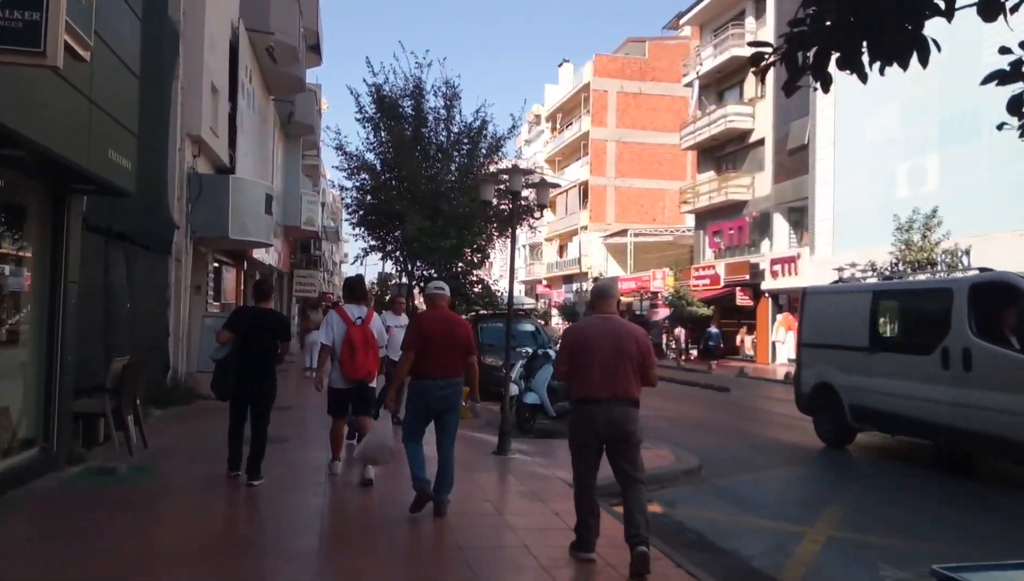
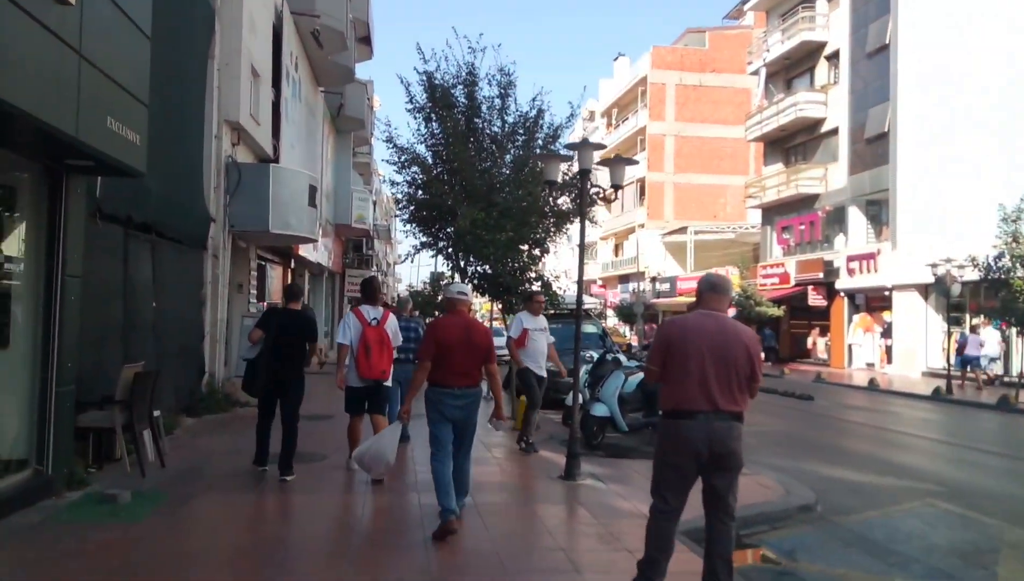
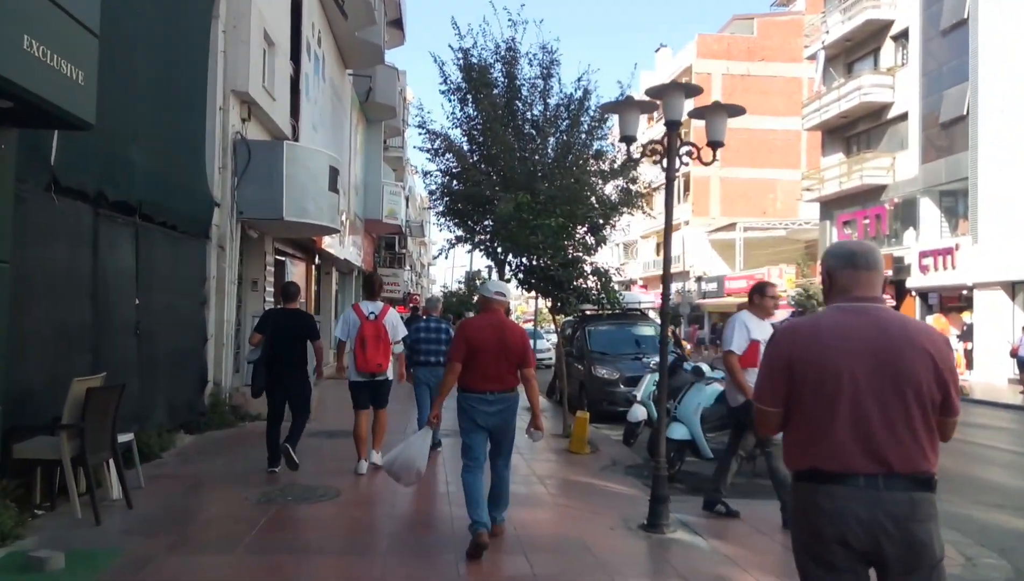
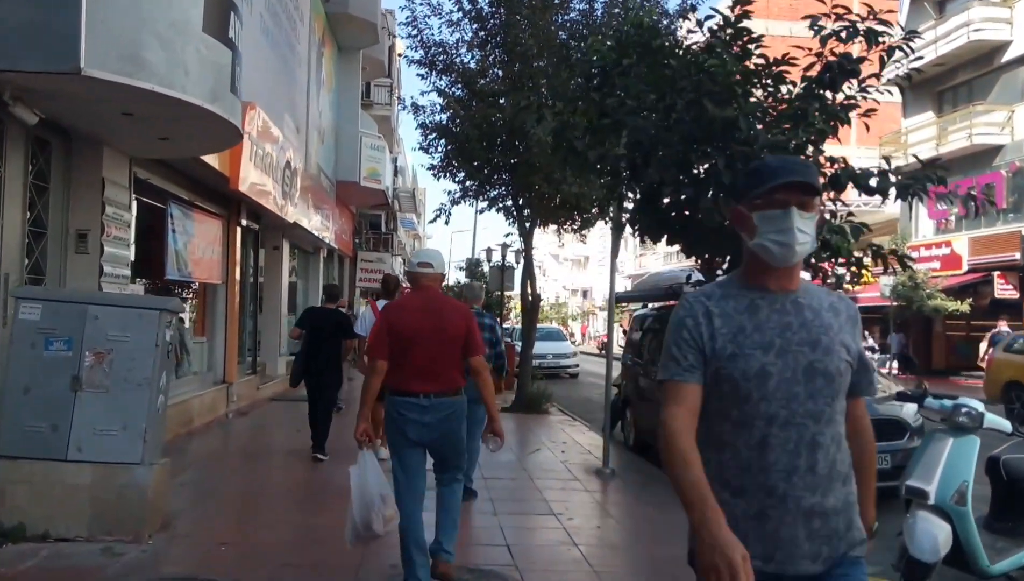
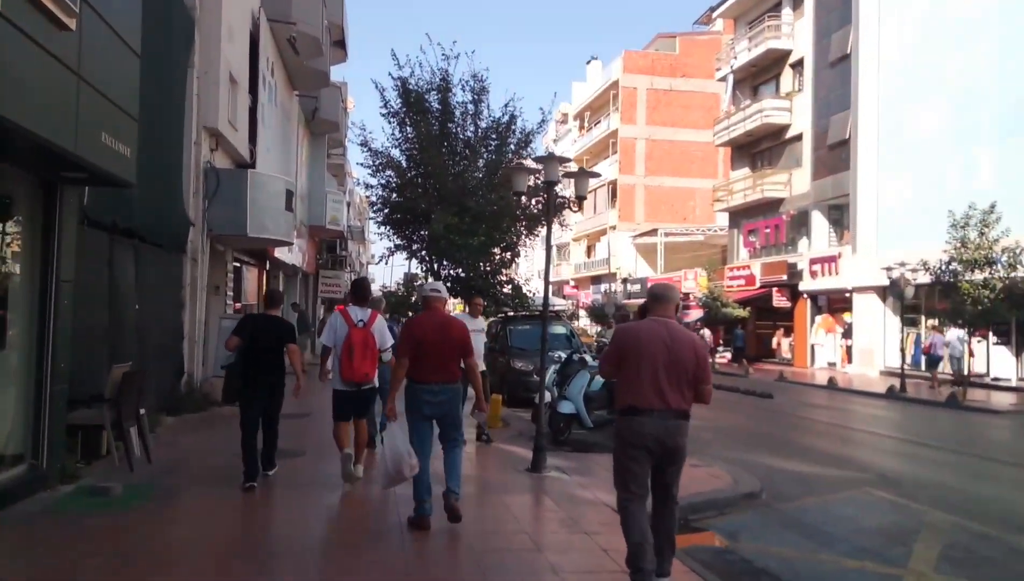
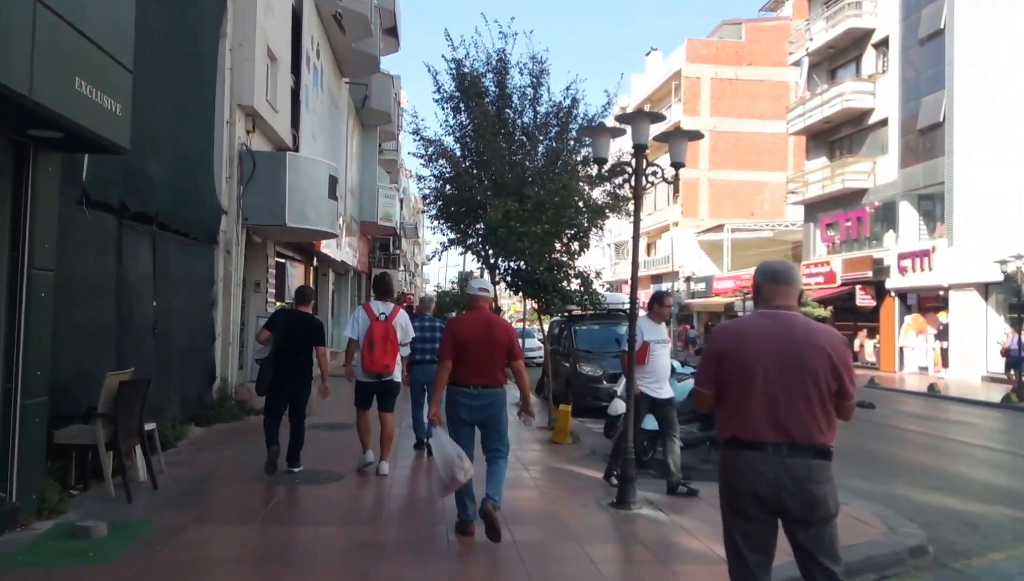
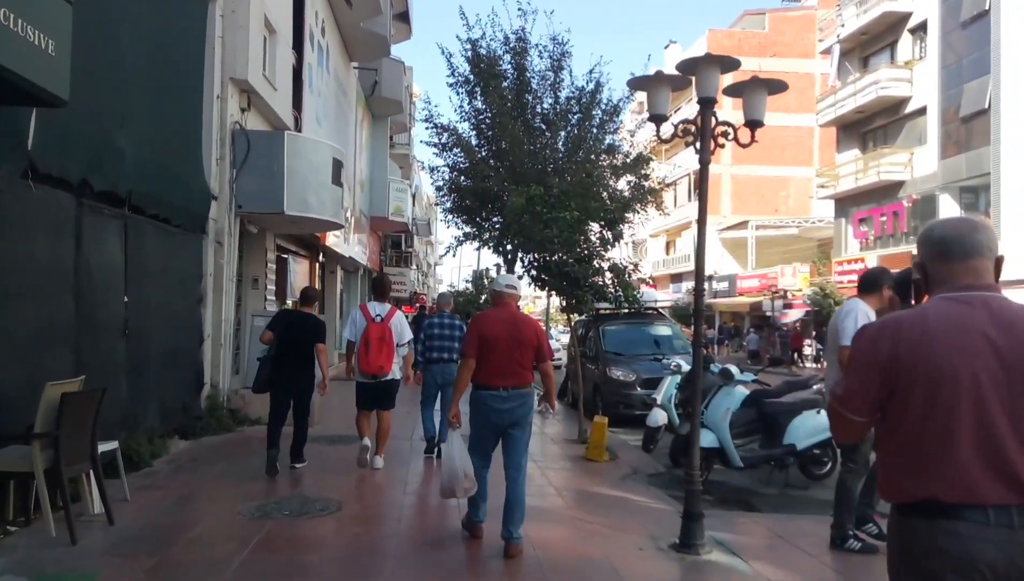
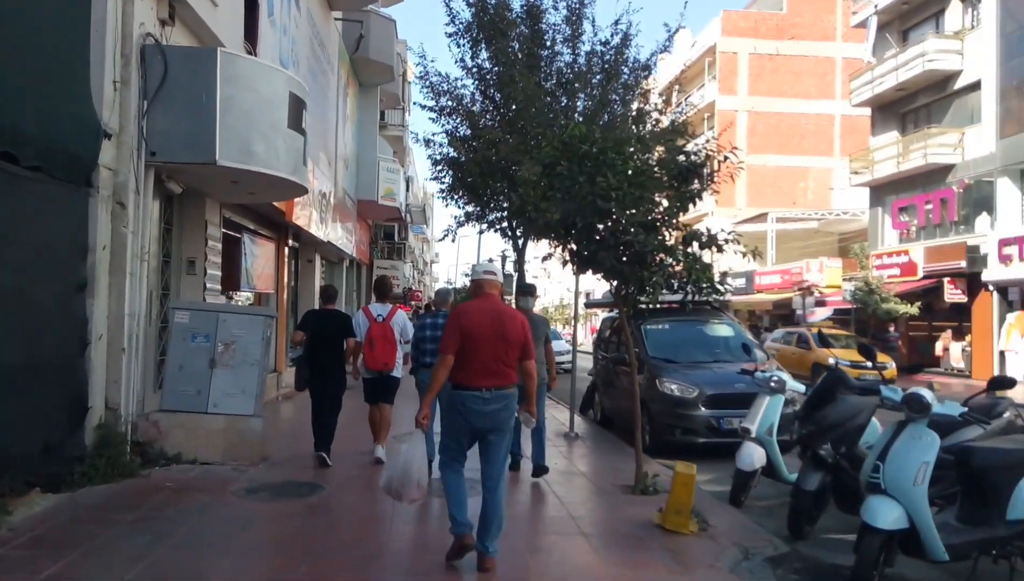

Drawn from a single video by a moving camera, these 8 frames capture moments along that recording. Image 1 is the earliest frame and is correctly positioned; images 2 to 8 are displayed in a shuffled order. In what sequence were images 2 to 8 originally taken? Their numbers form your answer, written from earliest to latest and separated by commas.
5, 2, 6, 3, 7, 8, 4
